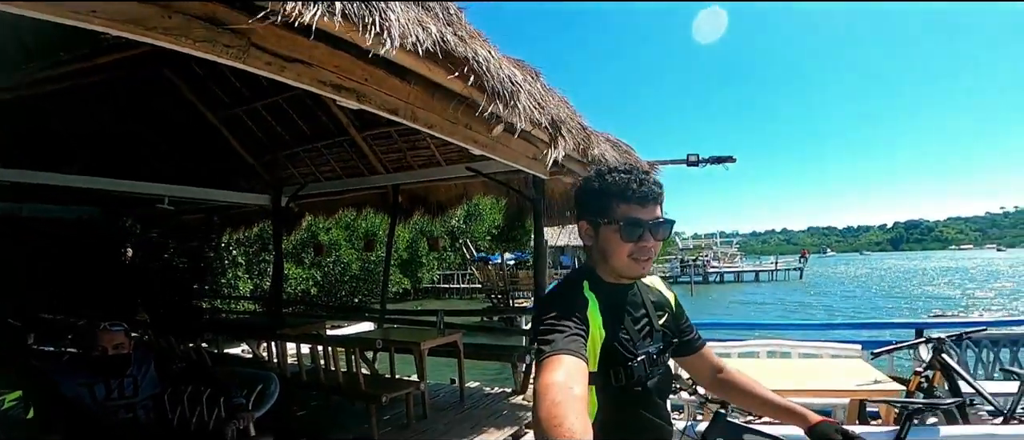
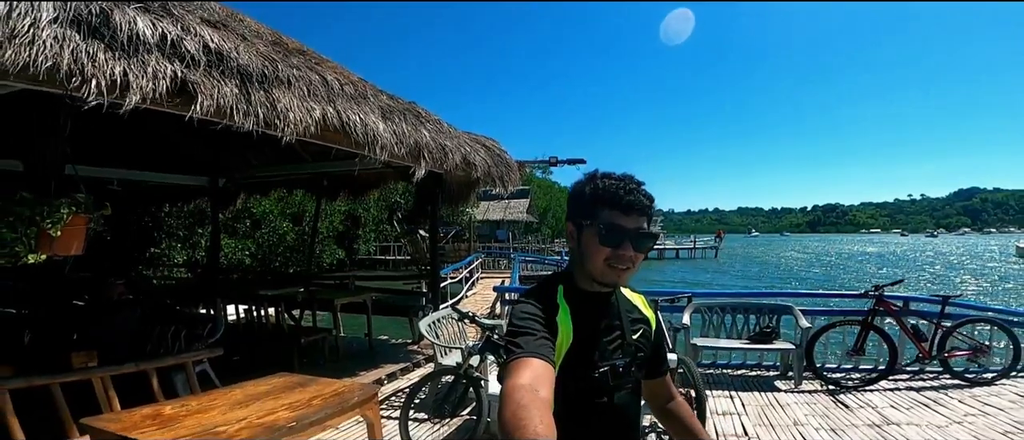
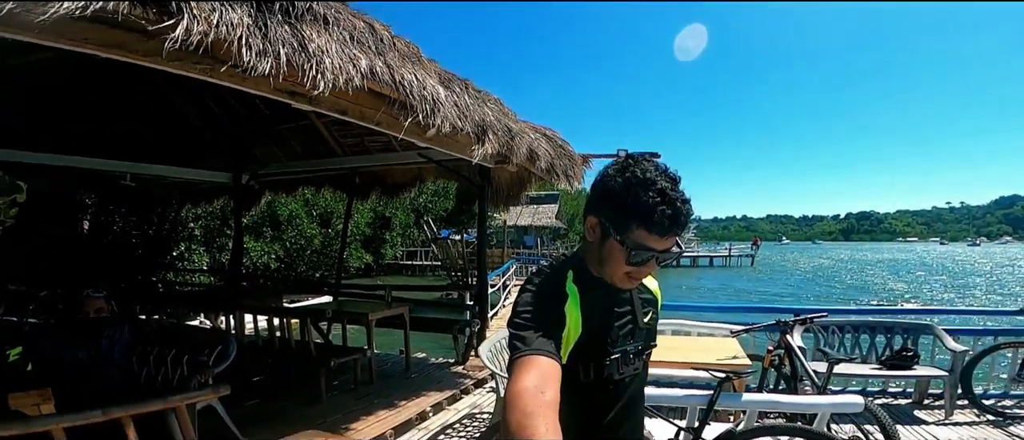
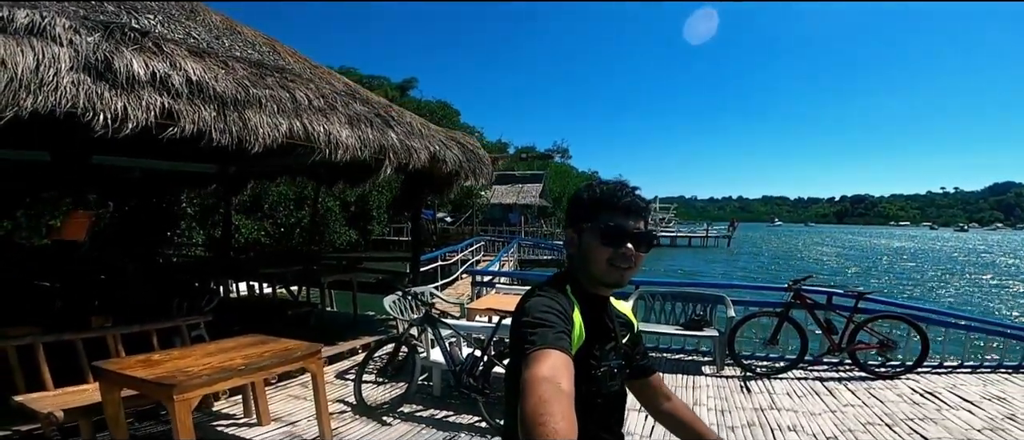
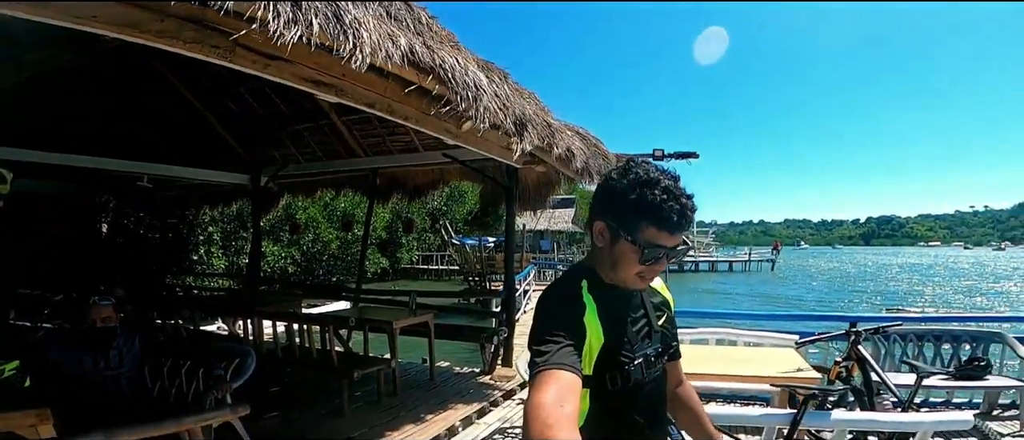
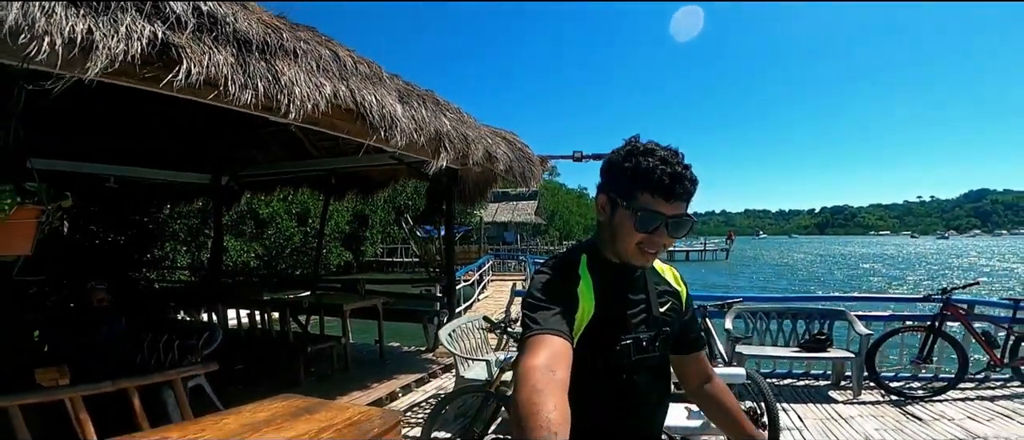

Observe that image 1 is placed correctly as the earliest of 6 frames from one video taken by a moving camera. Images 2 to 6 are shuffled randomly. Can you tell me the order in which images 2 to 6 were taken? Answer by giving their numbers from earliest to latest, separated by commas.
5, 3, 6, 2, 4
